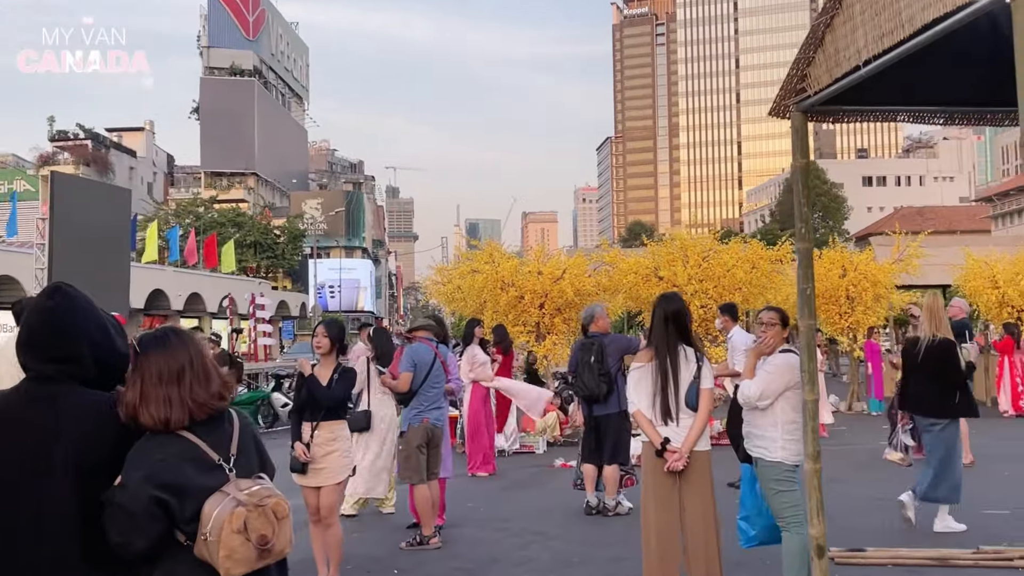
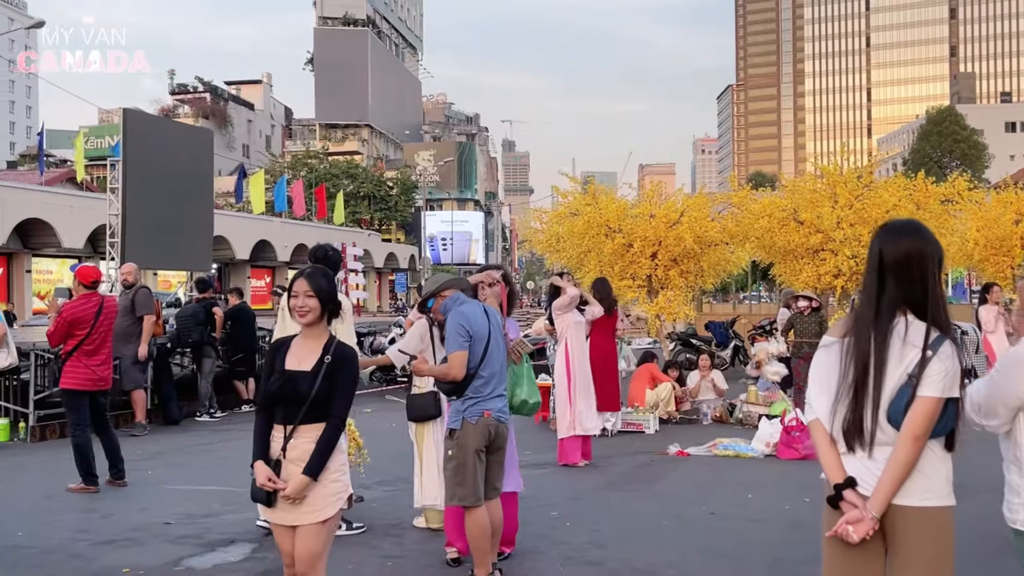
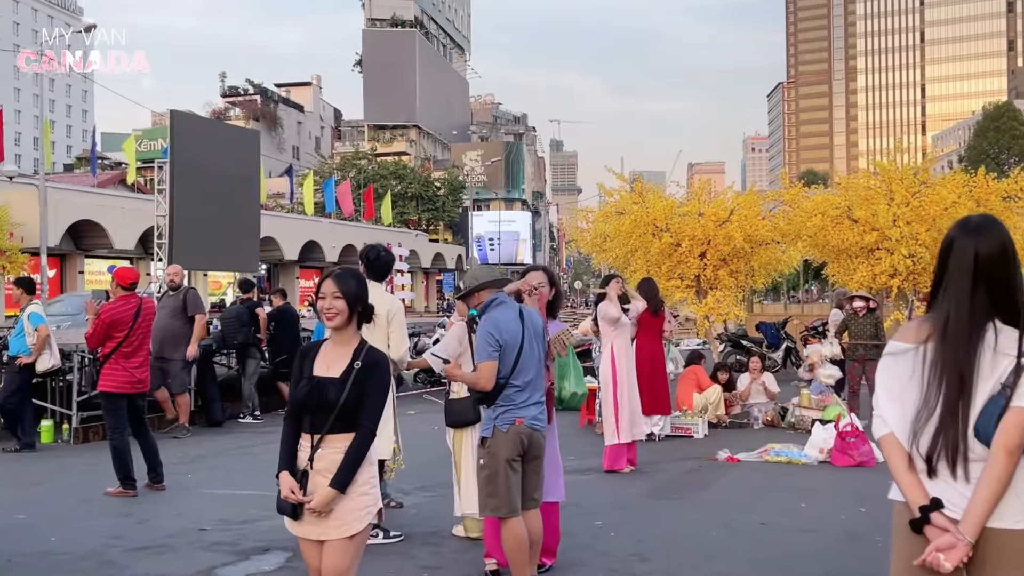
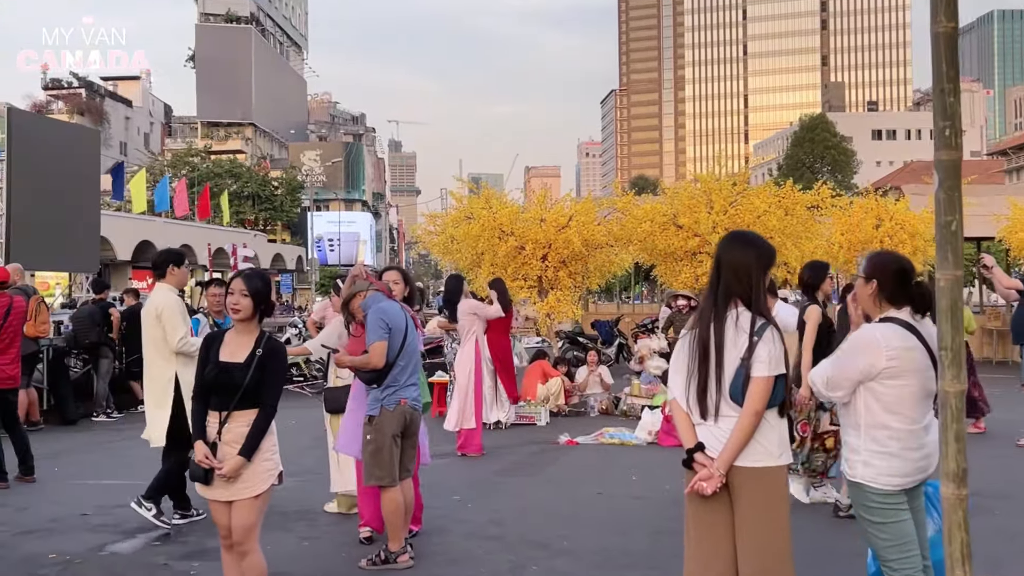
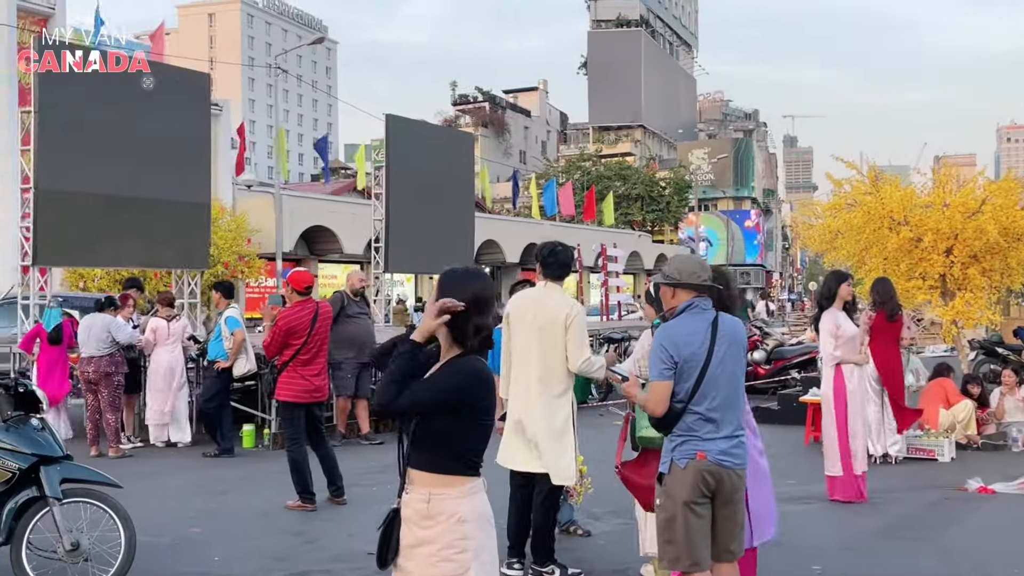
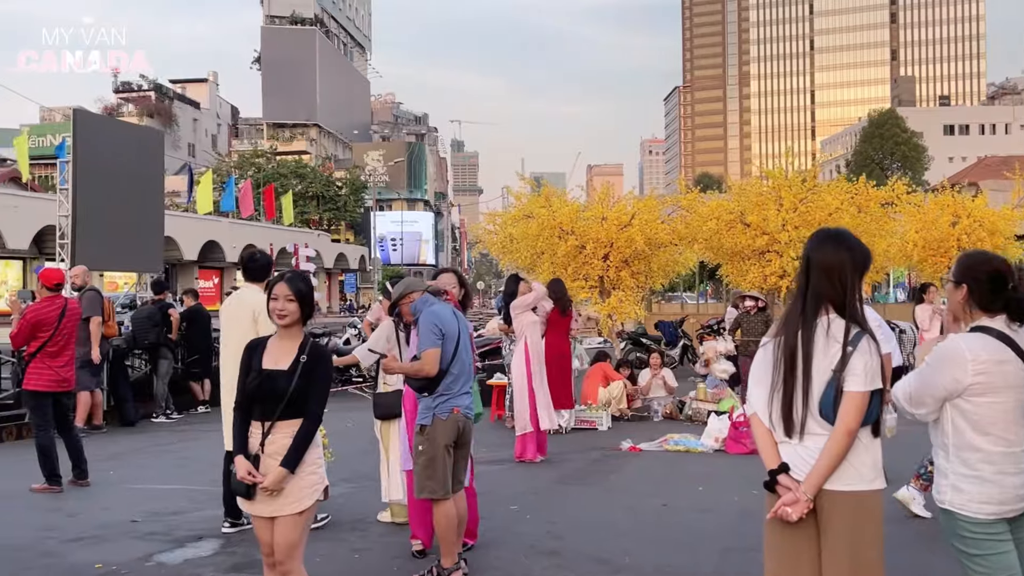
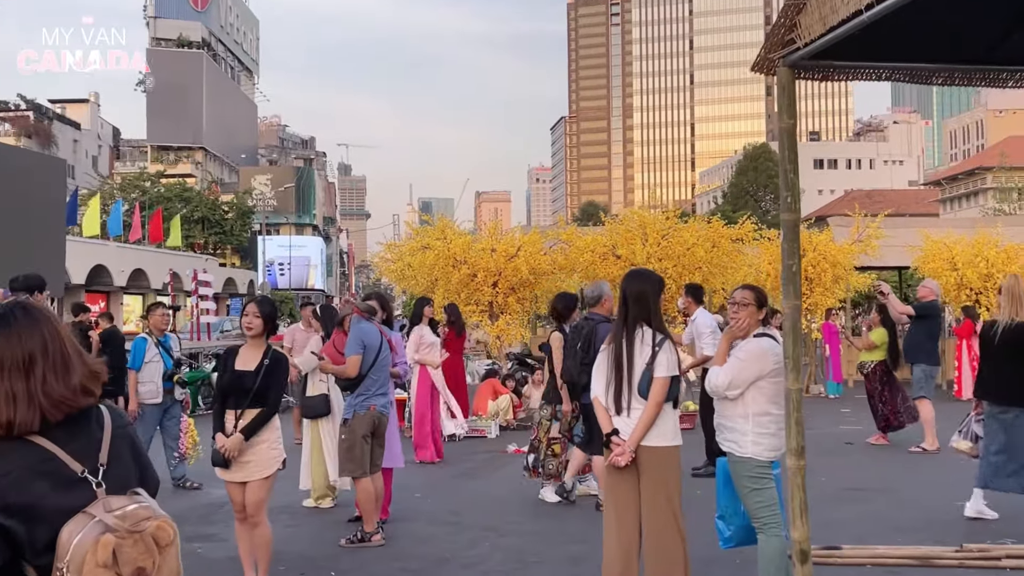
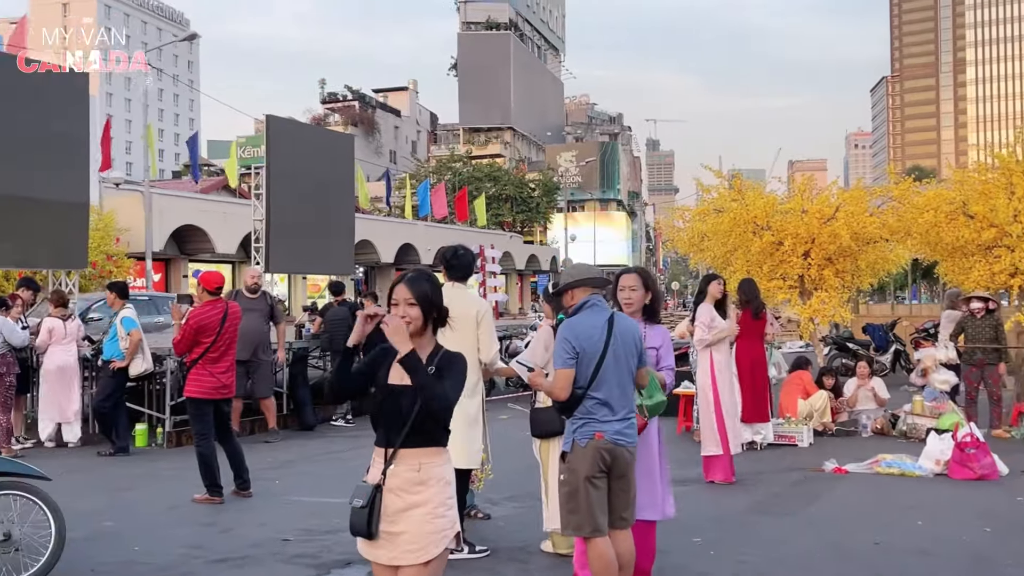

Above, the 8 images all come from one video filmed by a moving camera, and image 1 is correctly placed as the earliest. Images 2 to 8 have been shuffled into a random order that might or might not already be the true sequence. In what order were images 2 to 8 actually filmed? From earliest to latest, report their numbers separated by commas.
7, 4, 6, 2, 3, 8, 5
